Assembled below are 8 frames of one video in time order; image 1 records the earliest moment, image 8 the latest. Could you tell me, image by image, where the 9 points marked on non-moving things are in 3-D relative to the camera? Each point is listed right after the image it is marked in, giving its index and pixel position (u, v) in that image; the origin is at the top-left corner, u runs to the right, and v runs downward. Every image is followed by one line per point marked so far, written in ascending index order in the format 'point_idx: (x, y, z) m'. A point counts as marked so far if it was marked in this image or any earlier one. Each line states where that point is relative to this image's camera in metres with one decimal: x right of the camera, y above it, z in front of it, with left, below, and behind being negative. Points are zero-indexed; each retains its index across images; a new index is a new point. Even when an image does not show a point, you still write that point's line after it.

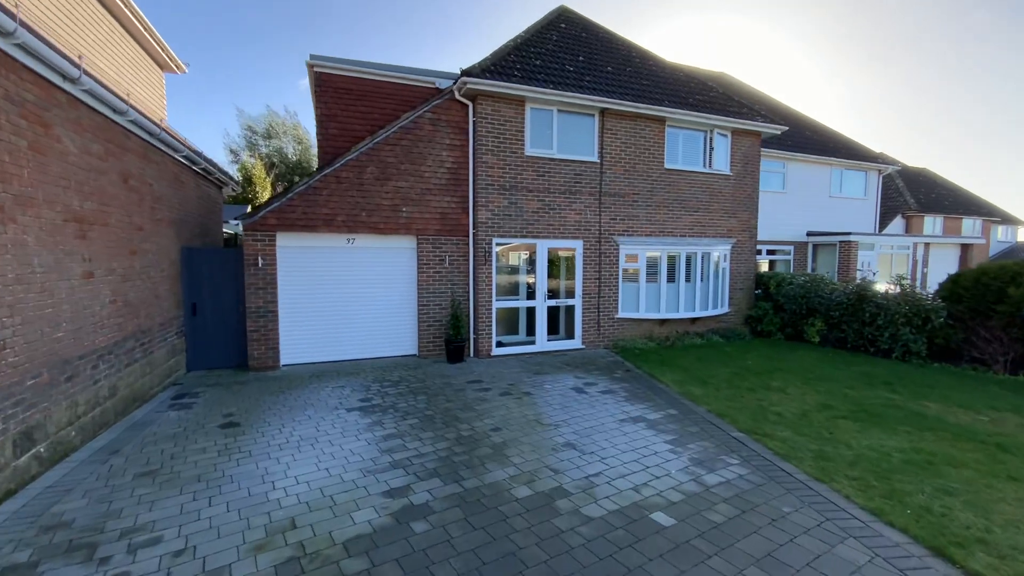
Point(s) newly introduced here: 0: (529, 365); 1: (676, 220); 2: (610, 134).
0: (+0.3, -1.4, +8.1) m
1: (+3.7, +1.6, +10.5) m
2: (+2.1, +3.3, +9.7) m
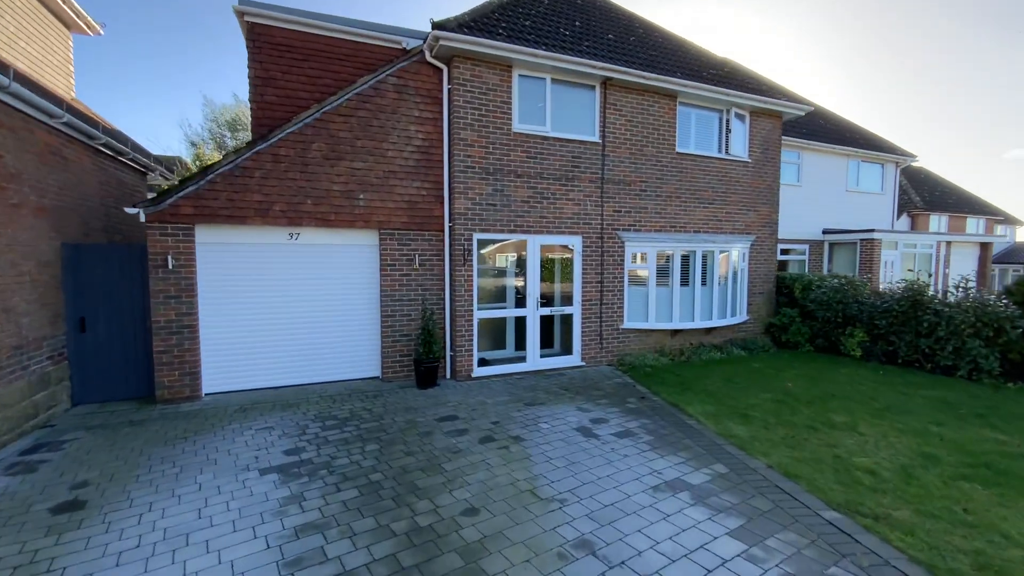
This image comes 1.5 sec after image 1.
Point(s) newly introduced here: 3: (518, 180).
0: (+0.1, -1.5, +6.5) m
1: (+3.4, +1.5, +9.0) m
2: (+1.8, +3.2, +8.1) m
3: (+0.1, +1.8, +7.5) m
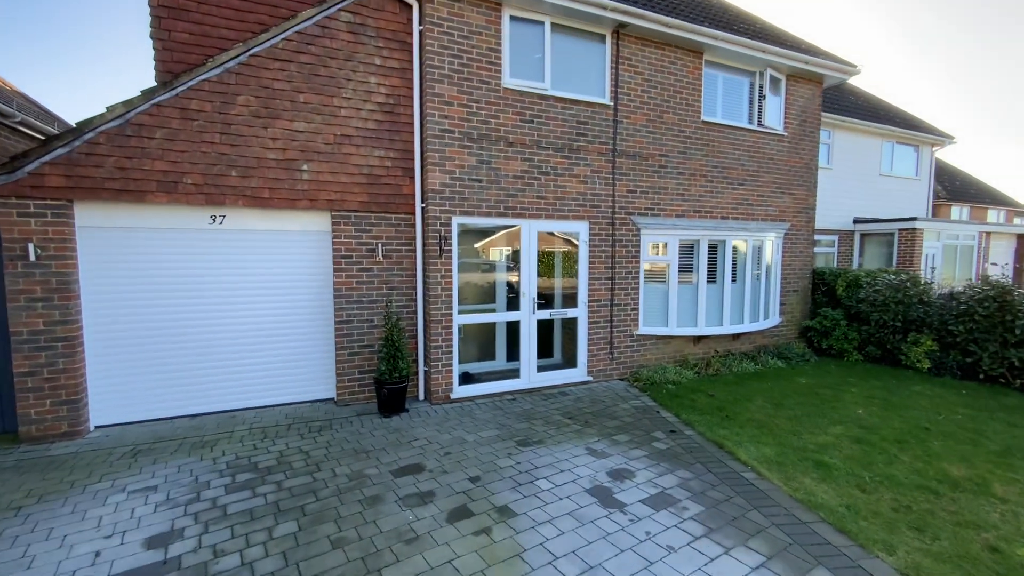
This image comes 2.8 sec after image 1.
0: (0.0, -1.5, +5.0) m
1: (+3.3, +1.5, +7.4) m
2: (+1.6, +3.2, +6.6) m
3: (0.0, +1.8, +5.9) m
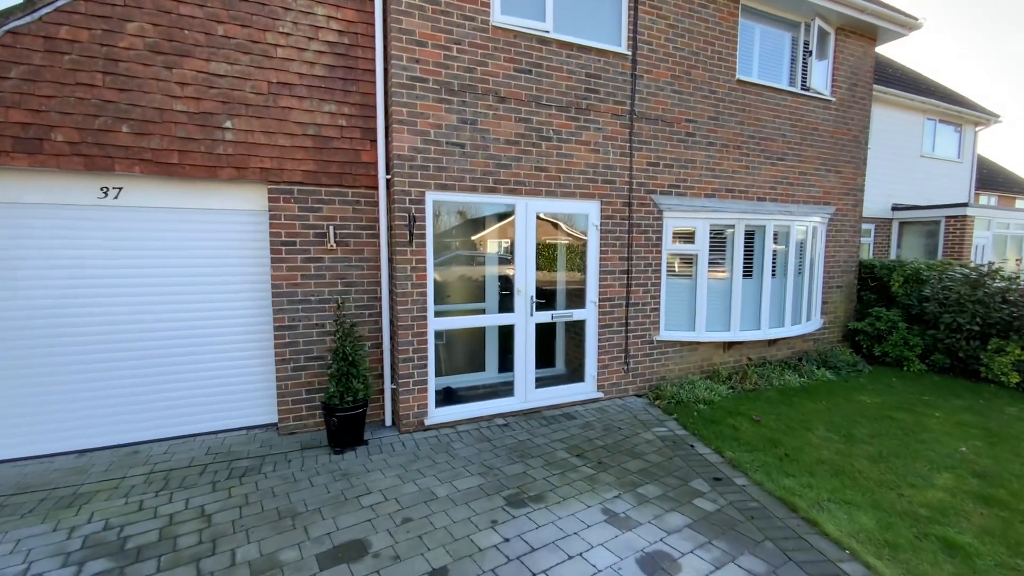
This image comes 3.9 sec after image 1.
0: (-0.1, -1.4, +3.7) m
1: (+3.2, +1.6, +6.2) m
2: (+1.6, +3.3, +5.3) m
3: (-0.1, +1.8, +4.6) m
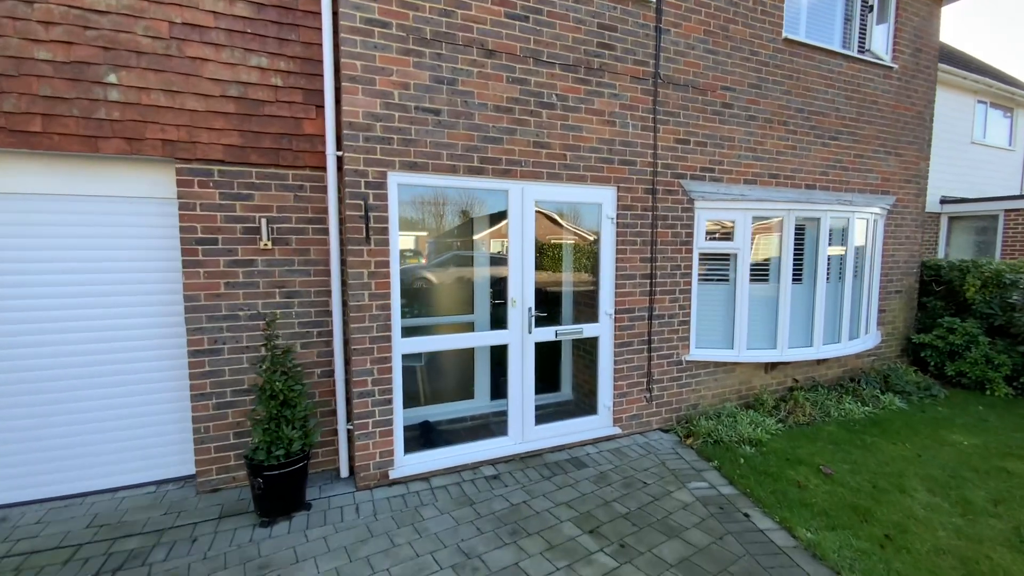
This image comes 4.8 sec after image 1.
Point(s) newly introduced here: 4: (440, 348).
0: (-0.2, -1.5, +2.7) m
1: (+3.2, +1.5, +5.1) m
2: (+1.5, +3.2, +4.2) m
3: (-0.2, +1.7, +3.6) m
4: (-0.6, -0.5, +3.7) m
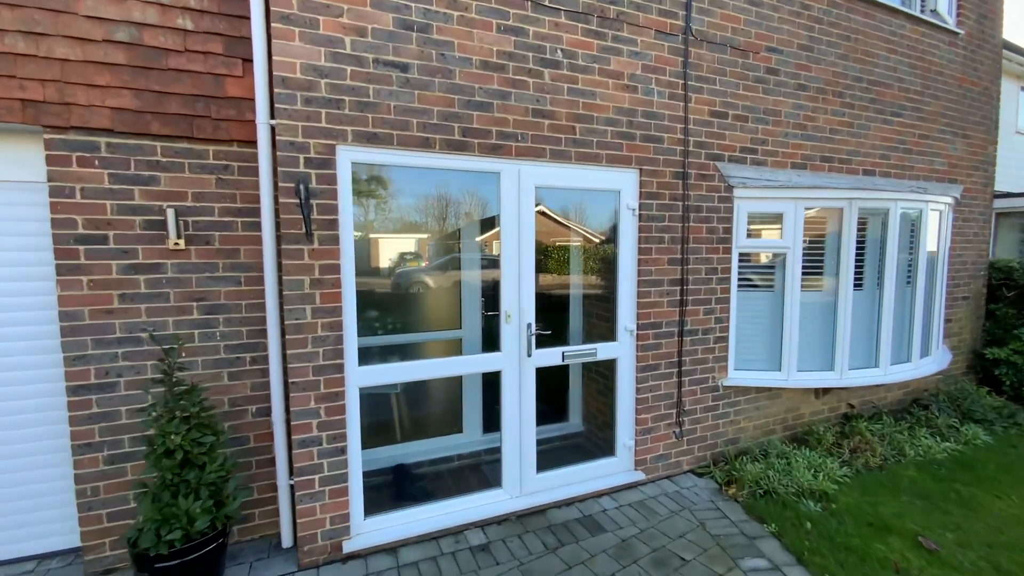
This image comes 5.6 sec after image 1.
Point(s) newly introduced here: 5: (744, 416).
0: (-0.2, -1.6, +1.8) m
1: (+3.1, +1.4, +4.2) m
2: (+1.5, +3.1, +3.4) m
3: (-0.2, +1.7, +2.7) m
4: (-0.6, -0.6, +2.8) m
5: (+1.9, -1.1, +3.8) m
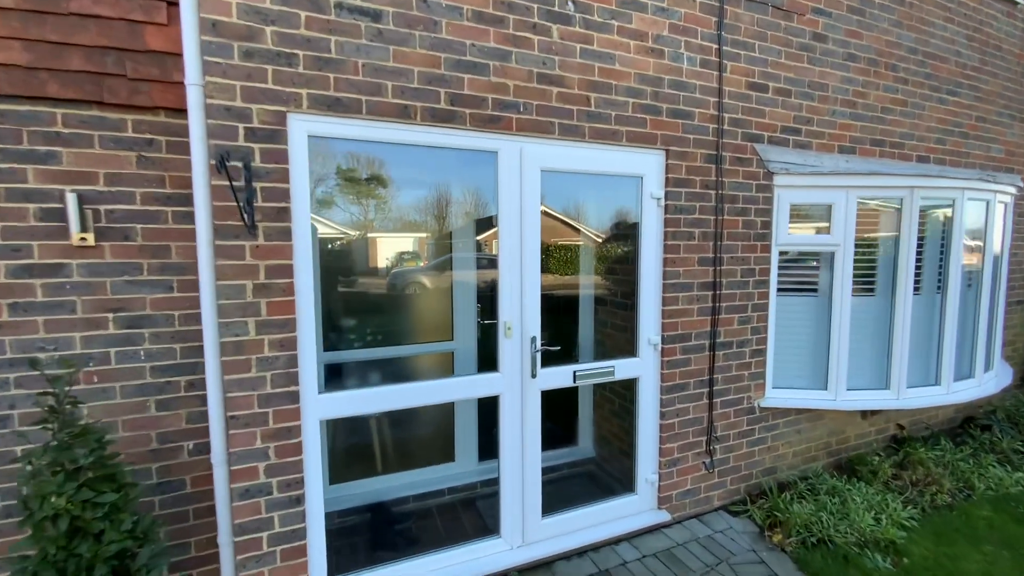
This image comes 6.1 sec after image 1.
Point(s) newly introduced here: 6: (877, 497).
0: (-0.2, -1.6, +1.3) m
1: (+3.1, +1.4, +3.6) m
2: (+1.5, +3.1, +2.8) m
3: (-0.2, +1.6, +2.2) m
4: (-0.6, -0.6, +2.3) m
5: (+1.9, -1.1, +3.3) m
6: (+2.4, -1.4, +2.9) m
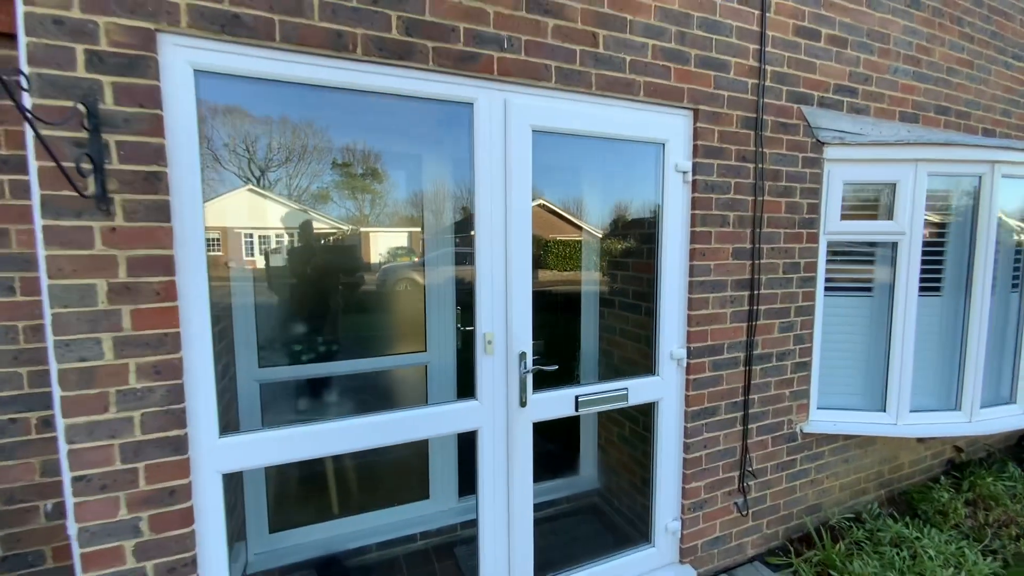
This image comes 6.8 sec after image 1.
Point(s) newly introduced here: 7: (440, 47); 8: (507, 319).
0: (-0.3, -1.6, +0.7) m
1: (+3.1, +1.4, +3.0) m
2: (+1.4, +3.1, +2.2) m
3: (-0.3, +1.6, +1.6) m
4: (-0.7, -0.6, +1.7) m
5: (+1.9, -1.1, +2.7) m
6: (+2.3, -1.4, +2.4) m
7: (-0.3, +0.9, +1.6) m
8: (0.0, -0.1, +1.9) m
